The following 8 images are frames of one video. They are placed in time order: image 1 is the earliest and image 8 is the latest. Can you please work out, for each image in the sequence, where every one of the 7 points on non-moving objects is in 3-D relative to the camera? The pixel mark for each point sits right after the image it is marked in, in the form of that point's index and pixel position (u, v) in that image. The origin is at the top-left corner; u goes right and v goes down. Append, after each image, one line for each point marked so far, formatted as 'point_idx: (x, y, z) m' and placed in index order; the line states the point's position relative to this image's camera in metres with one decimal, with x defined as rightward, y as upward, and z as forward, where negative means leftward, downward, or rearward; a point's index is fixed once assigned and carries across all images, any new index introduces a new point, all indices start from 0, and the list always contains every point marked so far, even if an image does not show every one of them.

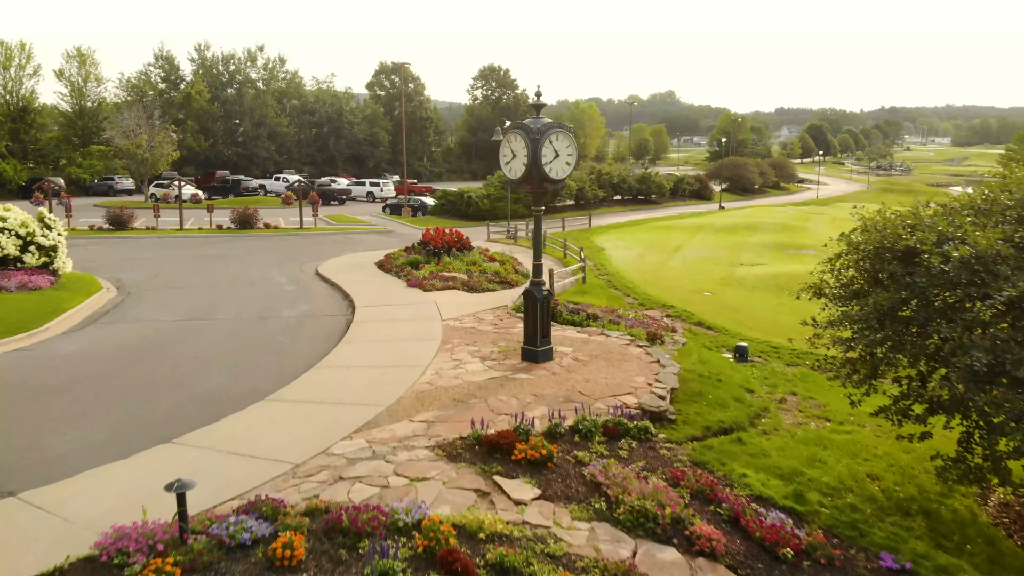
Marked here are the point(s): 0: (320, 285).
0: (-4.3, +0.1, +19.7) m
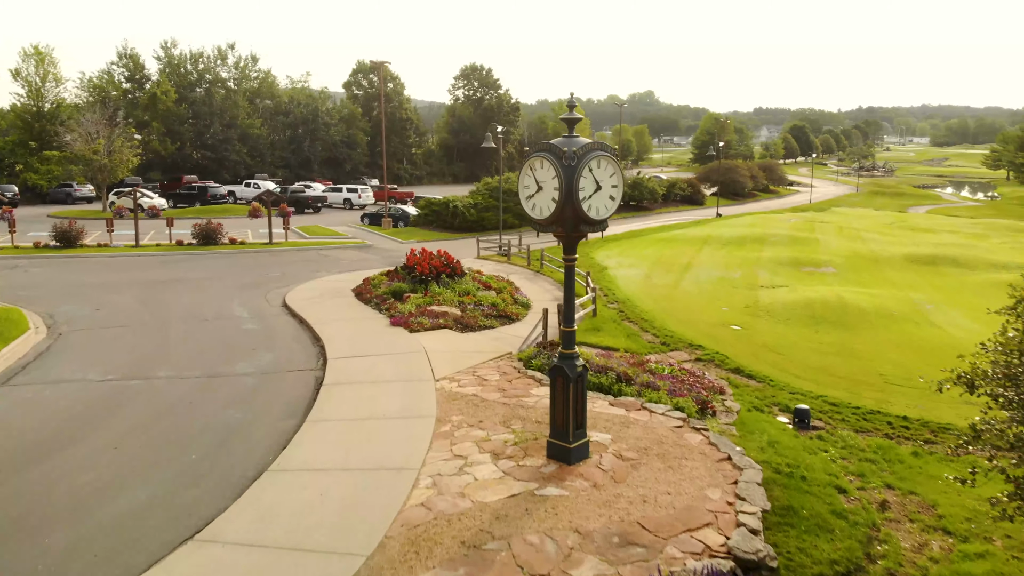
0: (-4.3, -0.7, +16.7) m
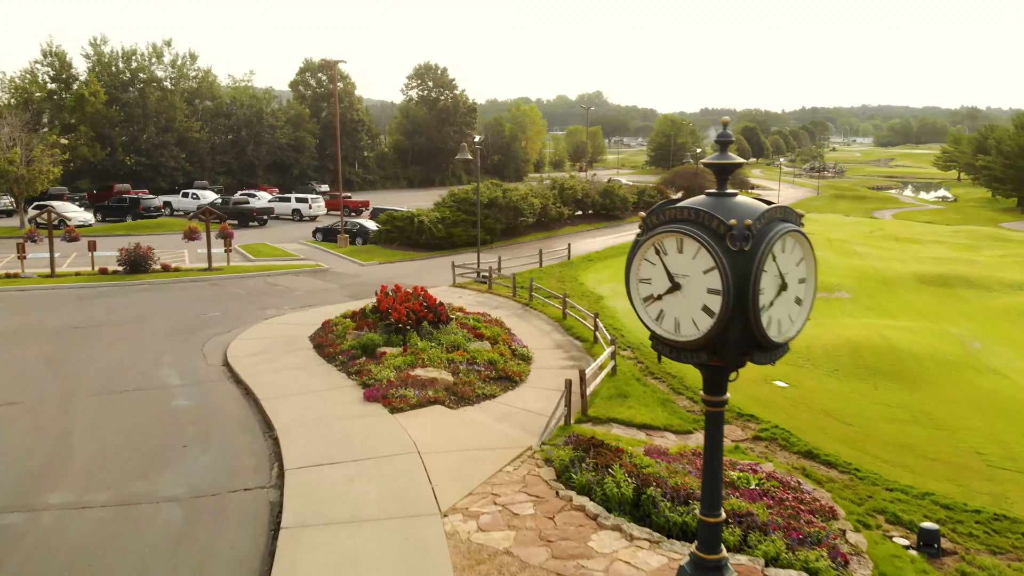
0: (-4.2, -1.6, +13.0) m
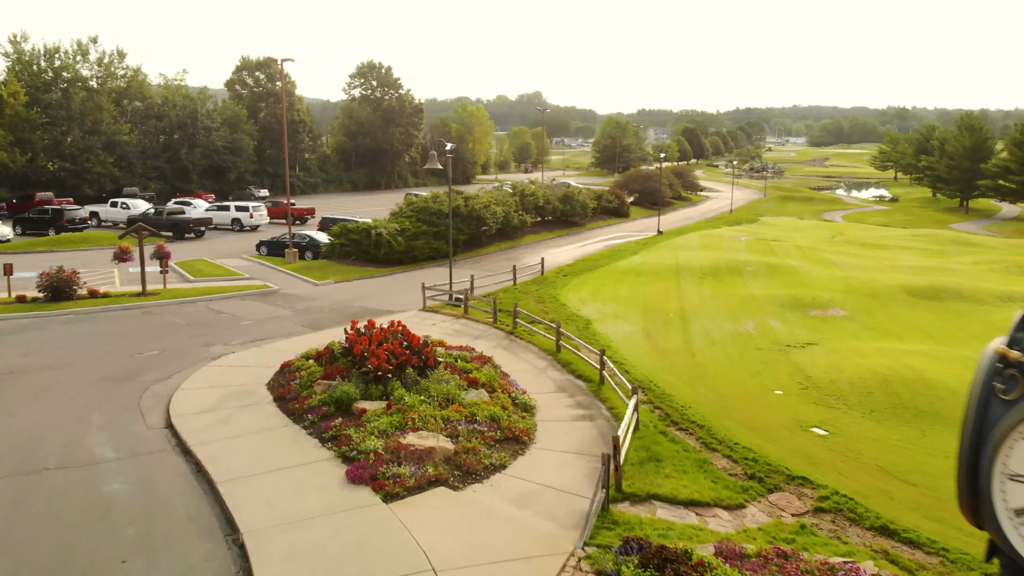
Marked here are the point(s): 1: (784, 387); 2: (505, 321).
0: (-4.0, -2.2, +10.5) m
1: (+5.0, -1.8, +16.0) m
2: (-0.1, -0.8, +19.6) m
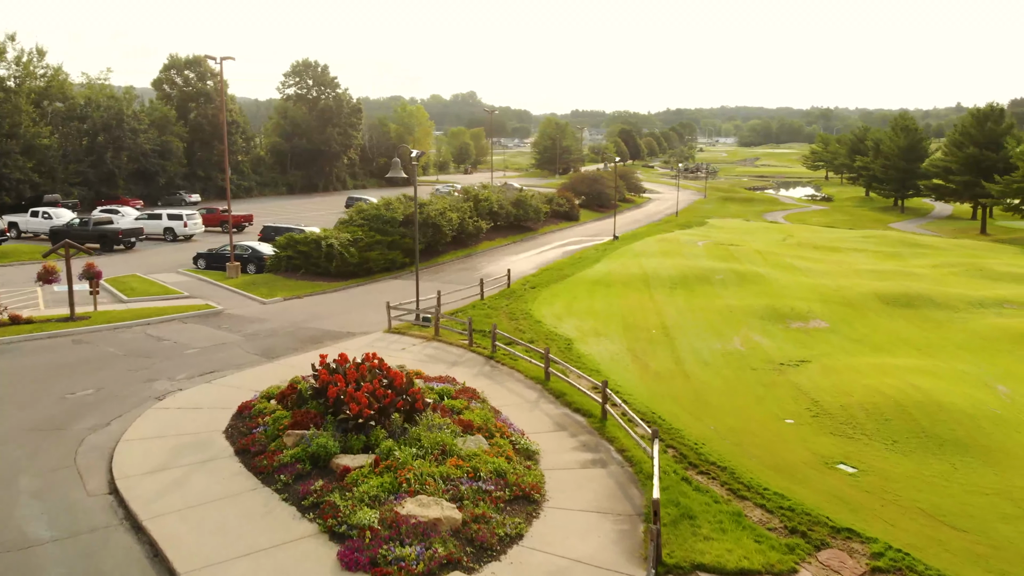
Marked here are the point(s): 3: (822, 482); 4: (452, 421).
0: (-3.8, -2.7, +8.6) m
1: (+4.7, -2.1, +14.8) m
2: (-0.6, -1.2, +18.0) m
3: (+4.2, -2.6, +11.9) m
4: (-0.8, -1.8, +11.6) m
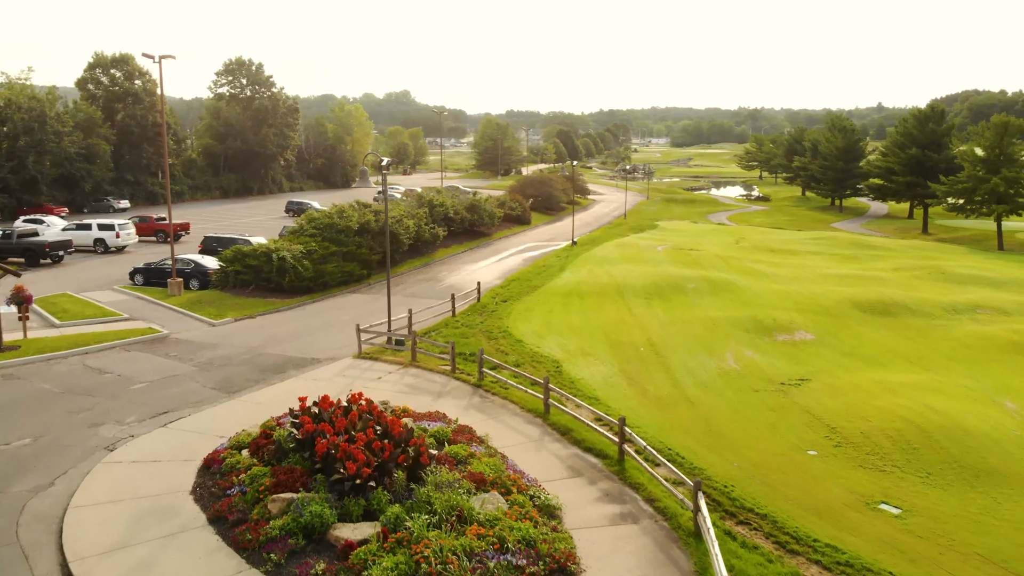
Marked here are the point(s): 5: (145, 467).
0: (-3.3, -3.1, +6.9) m
1: (+4.7, -2.5, +13.7) m
2: (-0.9, -1.6, +16.5) m
3: (+4.4, -2.9, +10.8) m
4: (-0.6, -2.2, +10.1) m
5: (-4.8, -2.3, +11.5) m
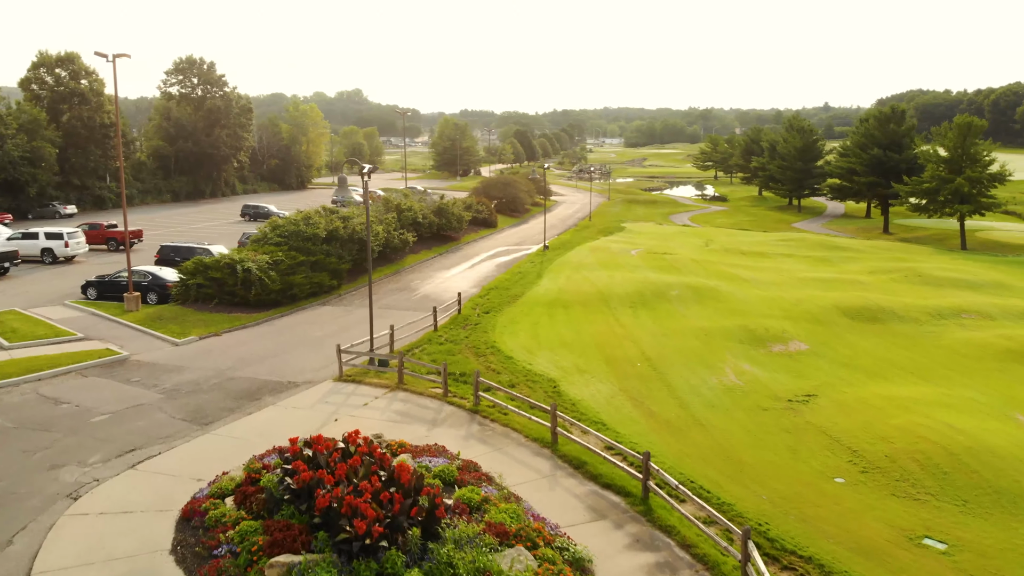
0: (-2.9, -3.4, +5.7) m
1: (+4.8, -2.7, +12.9) m
2: (-1.0, -1.8, +15.3) m
3: (+4.6, -3.2, +9.9) m
4: (-0.3, -2.5, +9.0) m
5: (-4.6, -2.7, +10.1) m
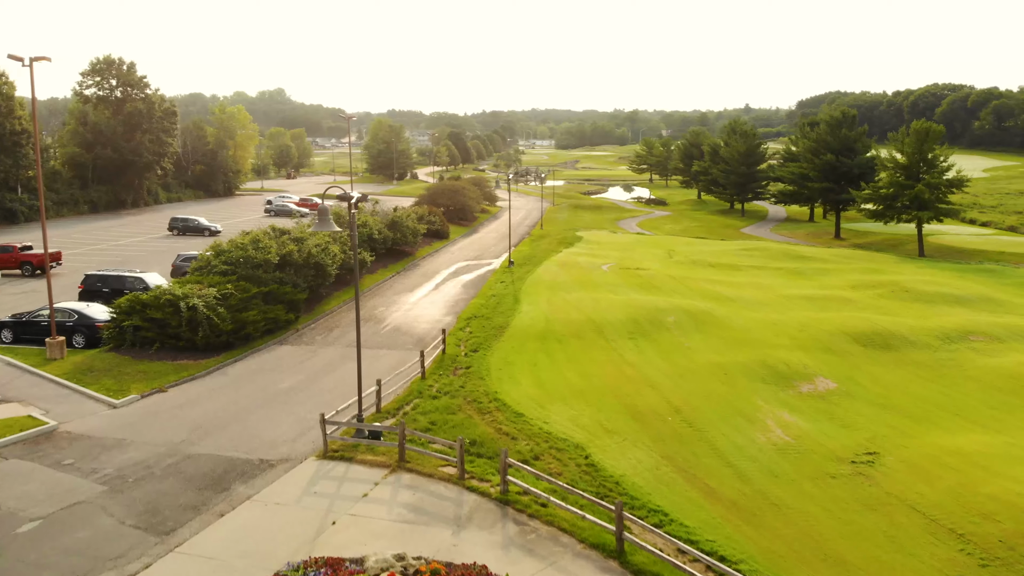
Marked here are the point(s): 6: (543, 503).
0: (-1.7, -4.3, +2.8) m
1: (+5.4, -3.4, +10.6) m
2: (-0.5, -2.7, +12.6) m
3: (+5.5, -3.9, +7.6) m
4: (+0.6, -3.2, +6.4) m
5: (-3.7, -3.5, +7.1) m
6: (+0.4, -2.8, +11.6) m
